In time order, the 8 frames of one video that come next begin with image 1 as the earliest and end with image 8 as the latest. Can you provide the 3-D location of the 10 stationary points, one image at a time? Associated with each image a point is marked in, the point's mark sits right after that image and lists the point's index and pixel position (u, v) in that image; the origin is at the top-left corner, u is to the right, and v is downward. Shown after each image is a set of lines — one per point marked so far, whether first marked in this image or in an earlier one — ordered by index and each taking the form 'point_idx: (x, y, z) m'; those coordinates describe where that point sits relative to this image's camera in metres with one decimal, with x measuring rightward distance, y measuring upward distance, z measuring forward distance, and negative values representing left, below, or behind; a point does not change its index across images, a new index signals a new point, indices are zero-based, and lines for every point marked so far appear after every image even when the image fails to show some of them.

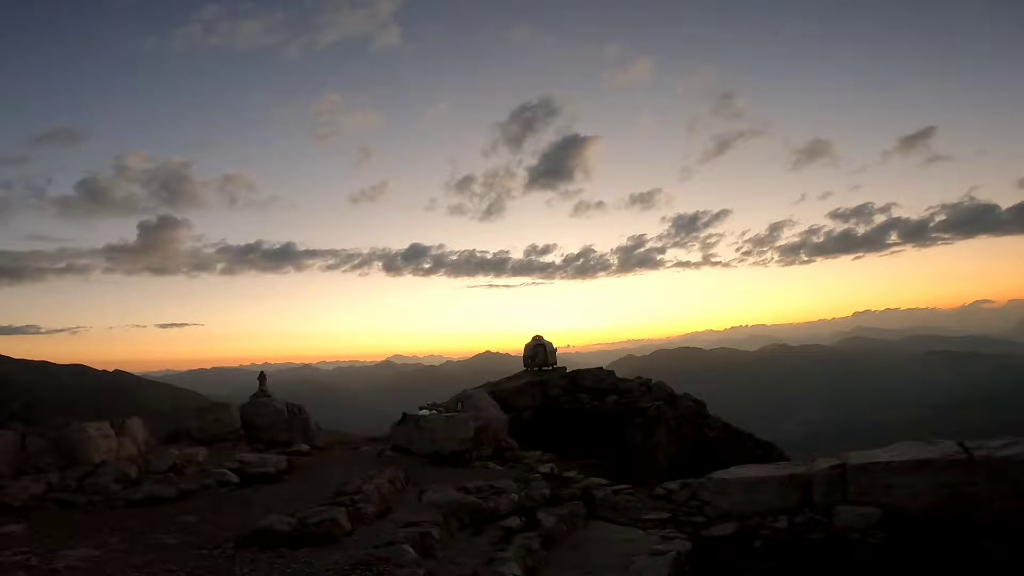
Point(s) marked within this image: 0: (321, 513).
0: (-3.5, -4.0, +12.0) m
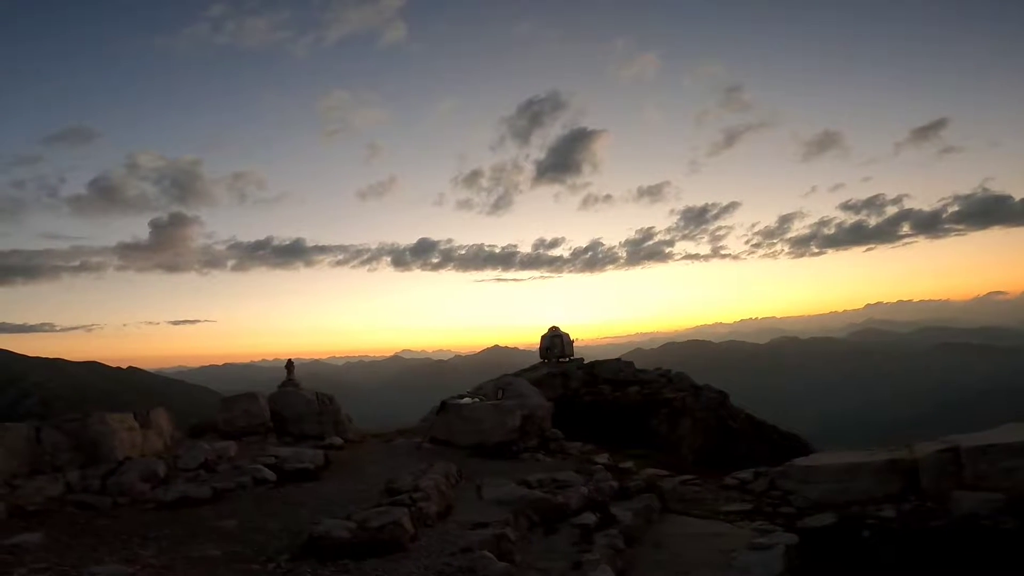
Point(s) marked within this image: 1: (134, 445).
0: (-2.0, -3.5, +10.3) m
1: (-7.9, -3.3, +13.7) m
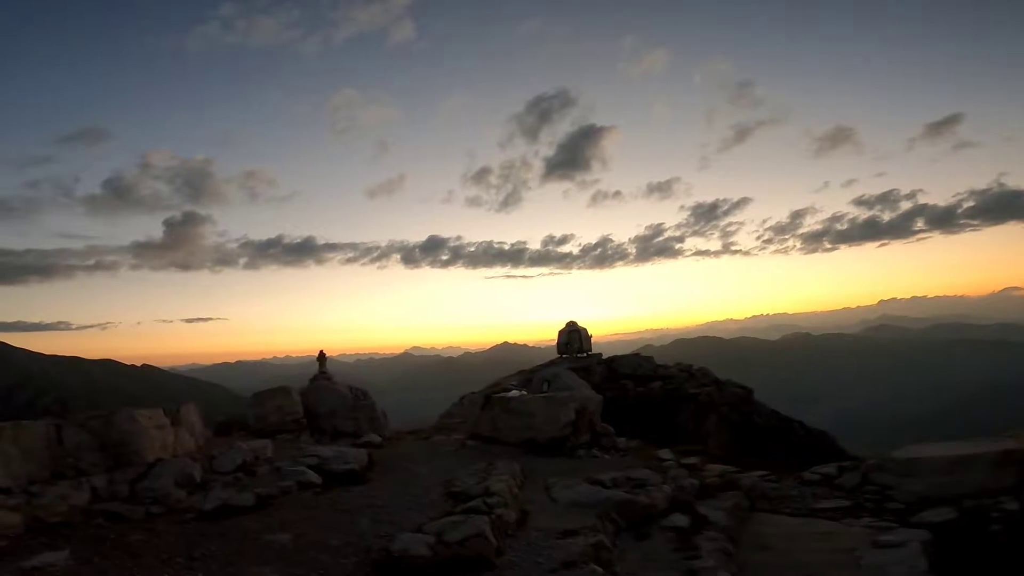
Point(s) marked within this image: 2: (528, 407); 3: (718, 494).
0: (-0.7, -3.2, +8.8) m
1: (-6.5, -2.9, +12.3) m
2: (+0.5, -3.3, +18.6) m
3: (+4.3, -4.2, +13.6) m
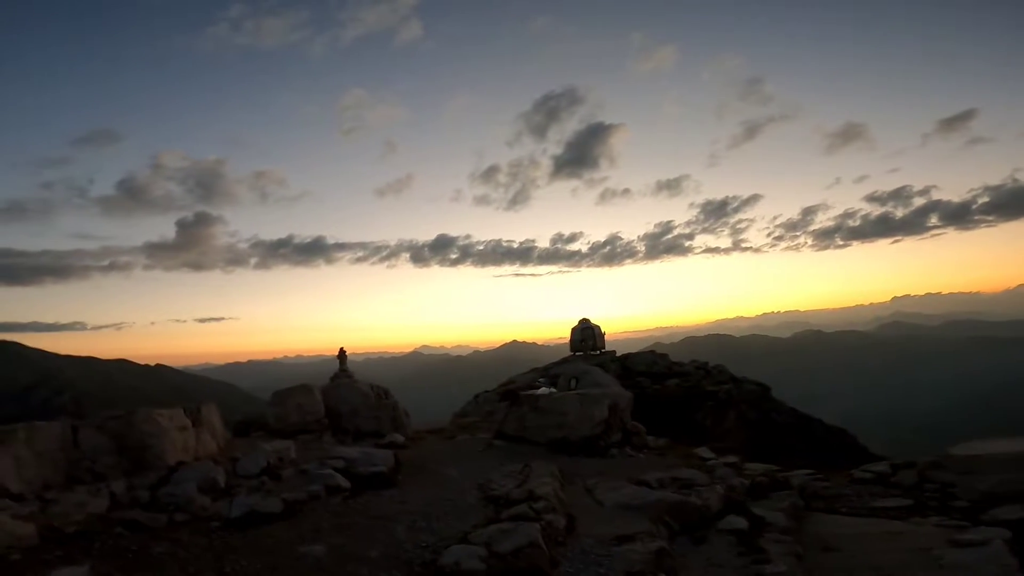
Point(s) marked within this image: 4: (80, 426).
0: (0.0, -3.0, +8.1) m
1: (-5.8, -2.8, +11.6) m
2: (+1.3, -3.1, +17.9) m
3: (+5.0, -4.0, +12.8) m
4: (-7.1, -2.3, +10.7) m
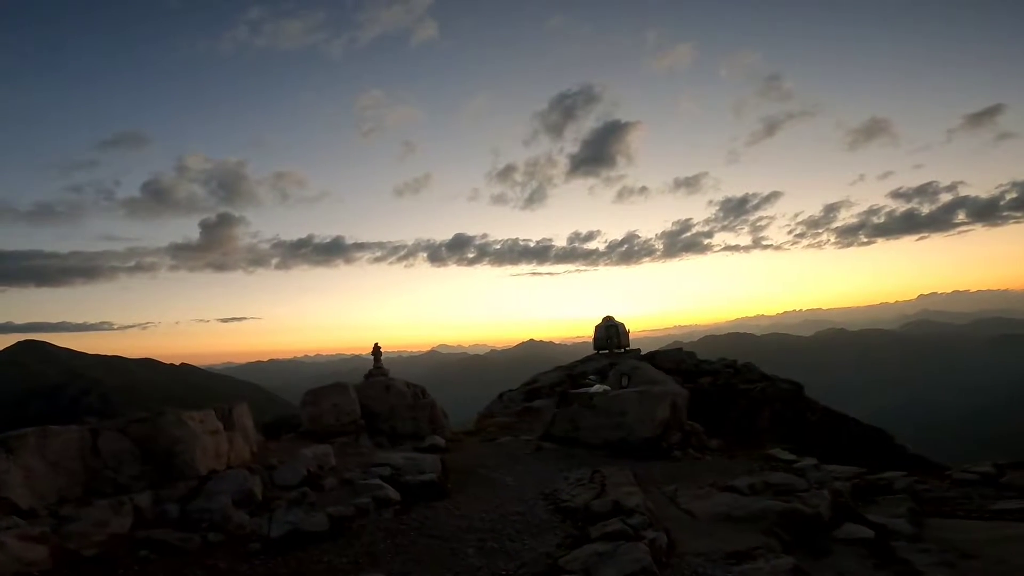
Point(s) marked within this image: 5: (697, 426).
0: (+1.0, -2.8, +6.7) m
1: (-4.7, -2.6, +10.4) m
2: (+2.6, -2.9, +16.5) m
3: (+6.1, -3.8, +11.2) m
4: (-6.0, -2.1, +9.5) m
5: (+5.3, -4.1, +18.9) m
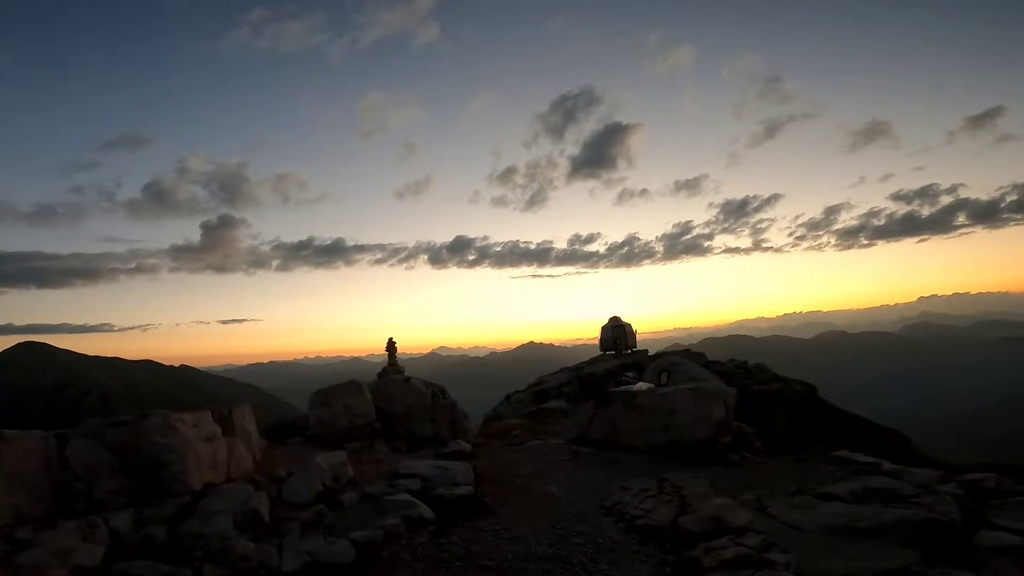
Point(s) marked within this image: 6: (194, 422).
0: (+1.7, -2.5, +4.9) m
1: (-3.9, -2.3, +8.6) m
2: (+3.4, -2.6, +14.7) m
3: (+6.9, -3.5, +9.4) m
4: (-5.2, -1.7, +7.8) m
5: (+6.1, -3.8, +17.1) m
6: (-4.2, -1.8, +8.6) m
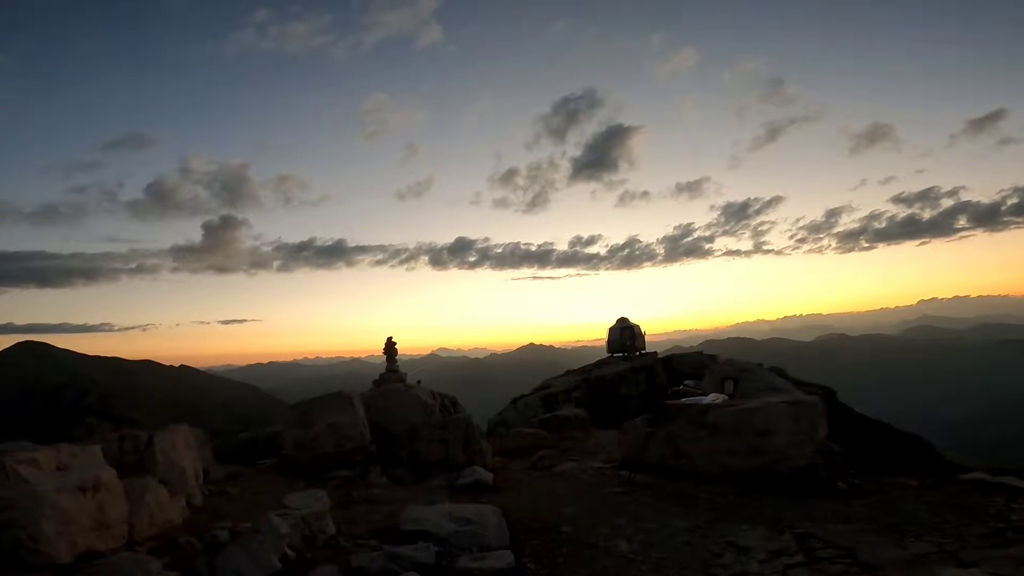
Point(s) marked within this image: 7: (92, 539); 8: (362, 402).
0: (+2.3, -2.2, +1.5) m
1: (-3.3, -2.0, +5.2) m
2: (+4.0, -2.3, +11.2) m
3: (+7.5, -3.2, +6.0) m
4: (-4.6, -1.4, +4.3) m
5: (+6.7, -3.5, +13.7) m
6: (-3.6, -1.4, +5.2) m
7: (-3.3, -2.1, +5.1) m
8: (-3.1, -2.3, +13.4) m
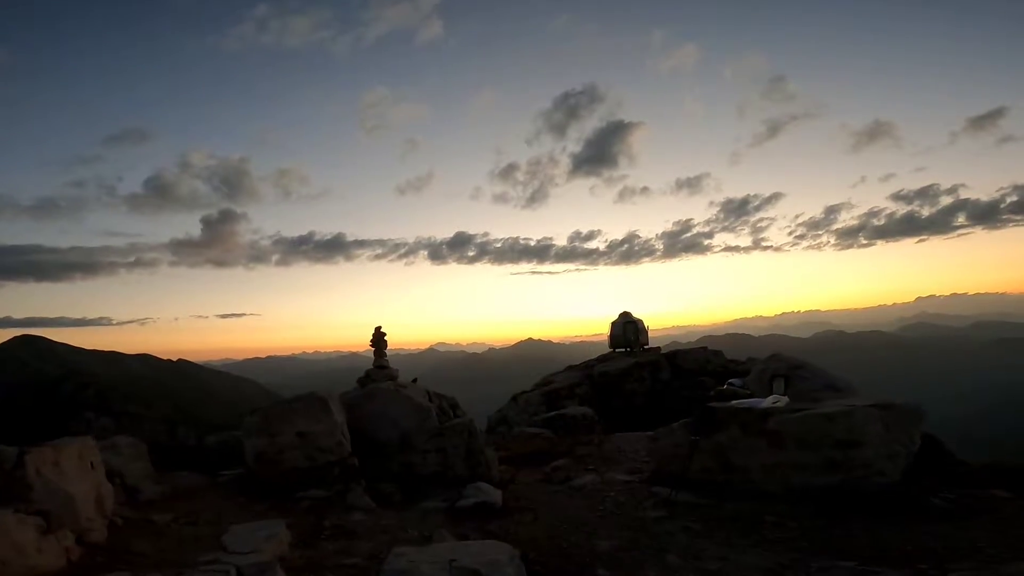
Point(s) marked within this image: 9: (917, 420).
0: (+2.6, -1.9, -0.7) m
1: (-3.1, -1.7, +2.9) m
2: (+4.2, -2.0, +9.0) m
3: (+7.7, -2.9, +3.8) m
4: (-4.4, -1.1, +2.1) m
5: (+6.9, -3.2, +11.5) m
6: (-3.3, -1.1, +2.9) m
7: (-3.1, -1.8, +2.8) m
8: (-2.9, -2.0, +11.1) m
9: (+5.4, -1.9, +8.9) m
